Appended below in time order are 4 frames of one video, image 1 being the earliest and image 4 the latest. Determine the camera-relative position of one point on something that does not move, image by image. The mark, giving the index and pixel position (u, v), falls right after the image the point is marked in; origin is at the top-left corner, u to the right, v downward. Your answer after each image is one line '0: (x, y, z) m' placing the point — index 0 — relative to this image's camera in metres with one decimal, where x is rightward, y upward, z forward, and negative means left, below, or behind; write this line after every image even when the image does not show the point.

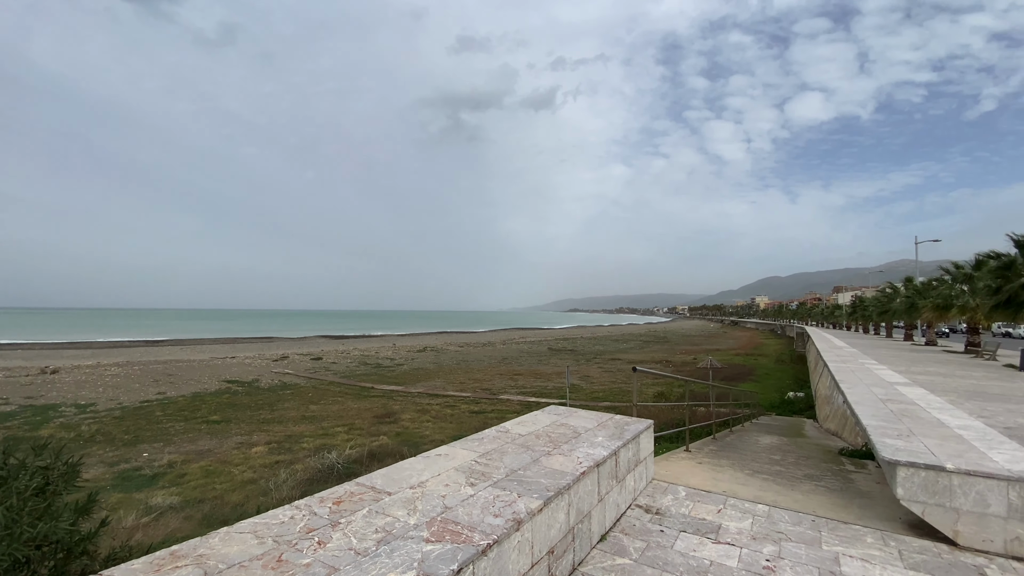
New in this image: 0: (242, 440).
0: (-8.2, -4.6, +14.8) m
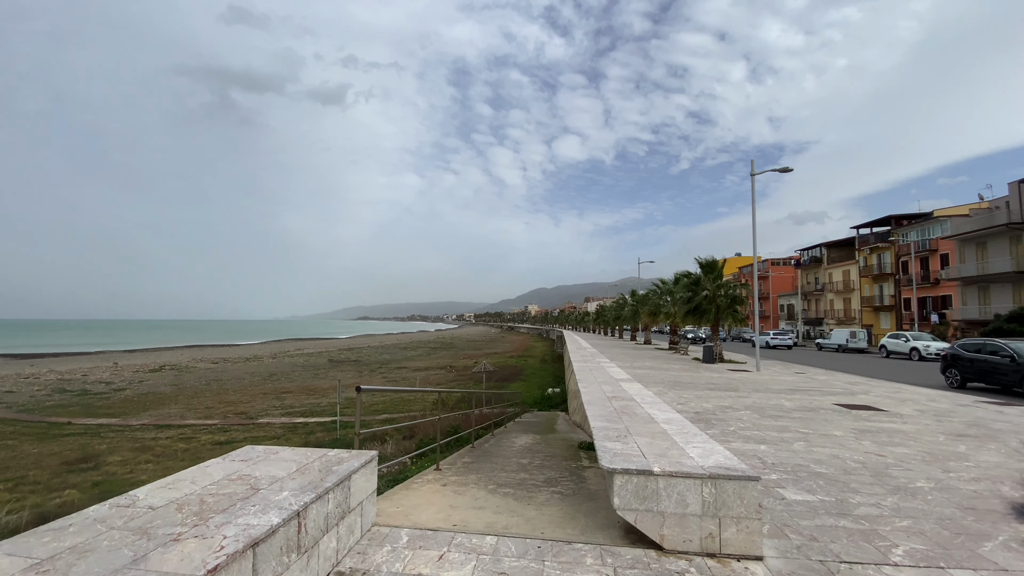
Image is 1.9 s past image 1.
0: (-14.1, -4.6, +9.0) m
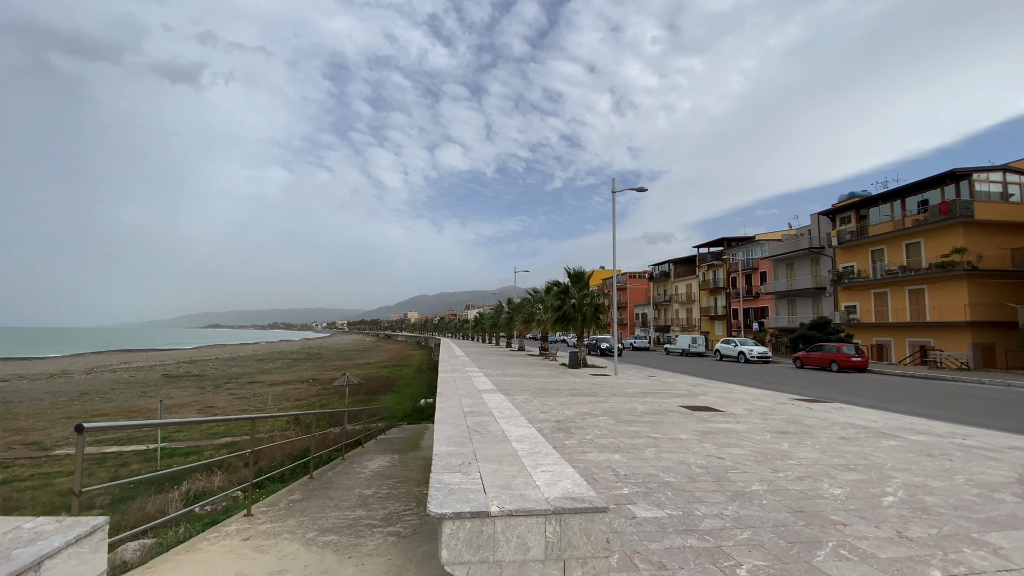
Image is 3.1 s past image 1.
0: (-16.1, -4.4, +4.5) m
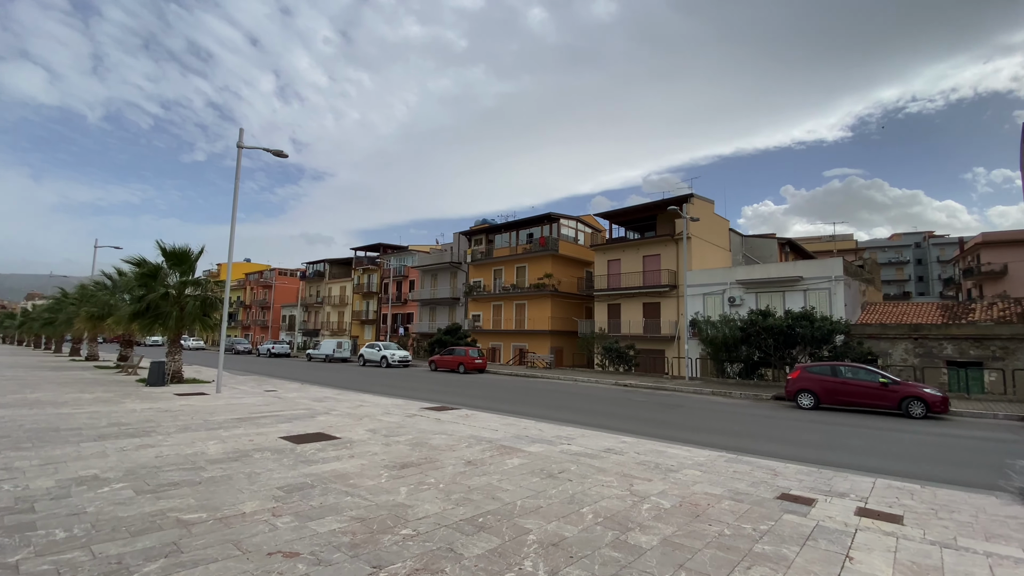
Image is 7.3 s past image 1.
0: (-15.2, -2.7, -9.5) m
